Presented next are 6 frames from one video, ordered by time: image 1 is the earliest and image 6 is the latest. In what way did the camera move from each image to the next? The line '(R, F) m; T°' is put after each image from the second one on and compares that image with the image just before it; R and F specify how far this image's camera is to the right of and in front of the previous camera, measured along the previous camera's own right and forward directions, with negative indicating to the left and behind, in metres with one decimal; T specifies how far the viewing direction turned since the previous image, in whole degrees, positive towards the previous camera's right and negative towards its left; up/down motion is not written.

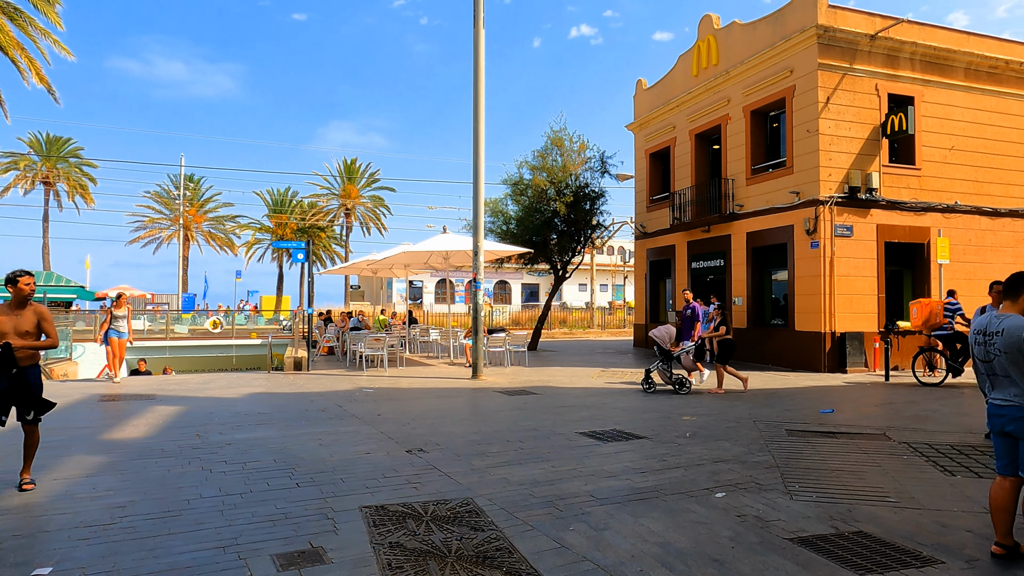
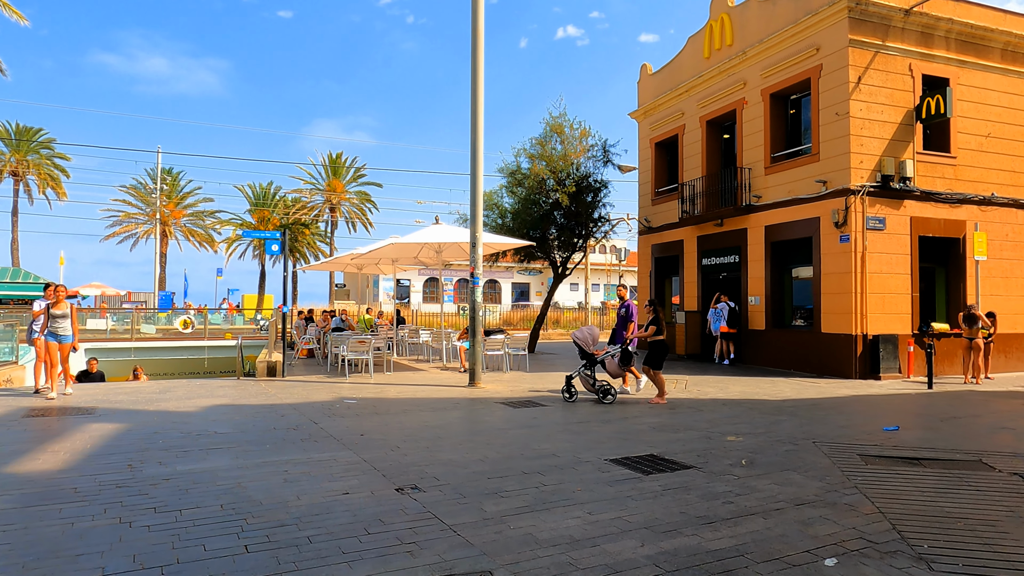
(-0.3, +1.6) m; +1°
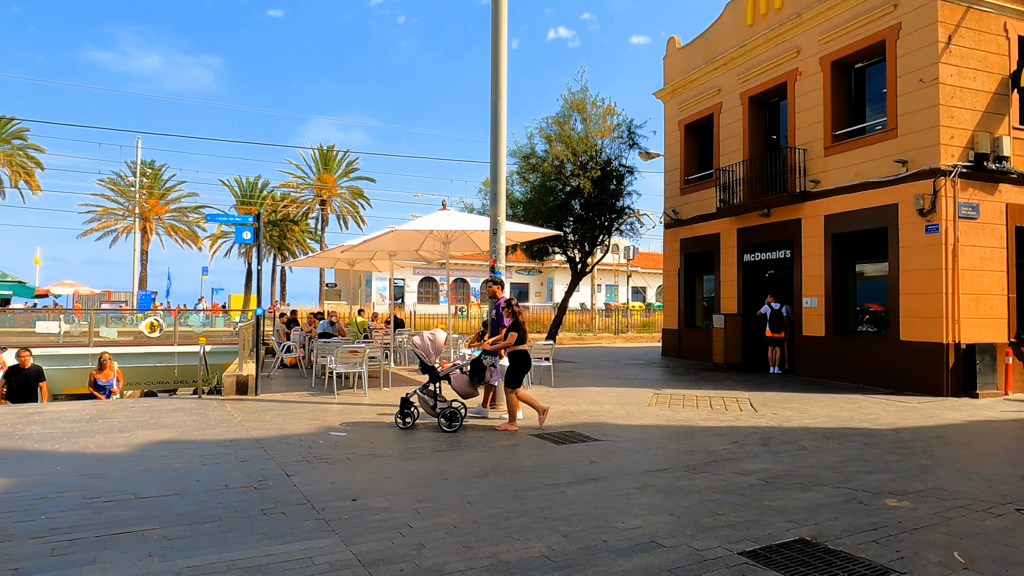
(-0.6, +2.4) m; +1°
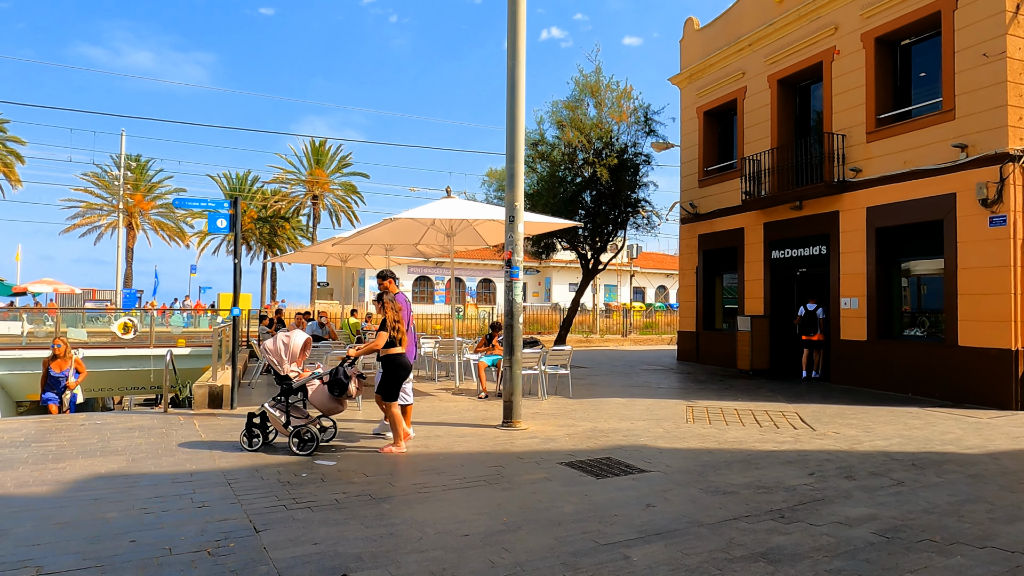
(-0.3, +1.4) m; +1°
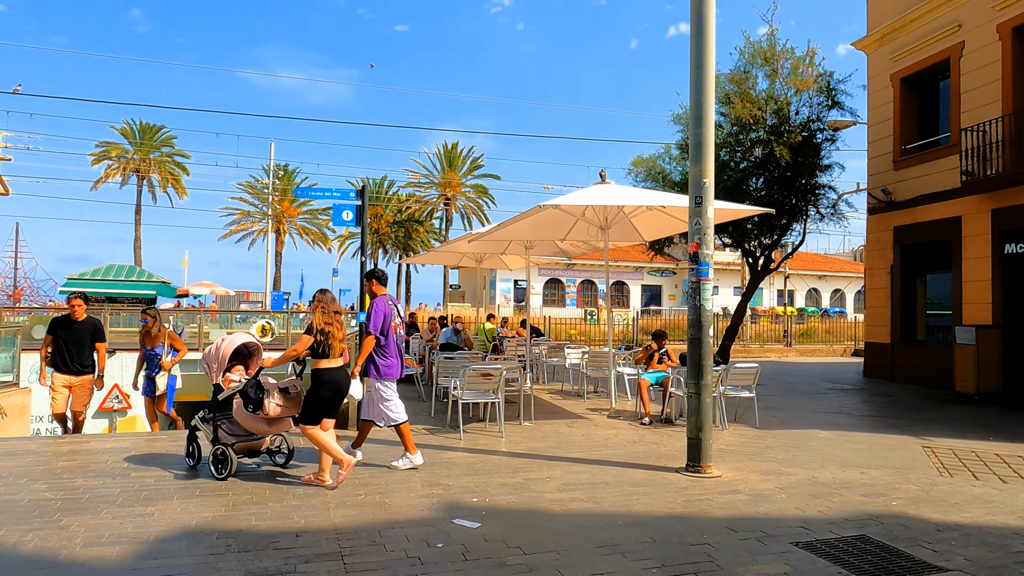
(-0.6, +1.7) m; -11°
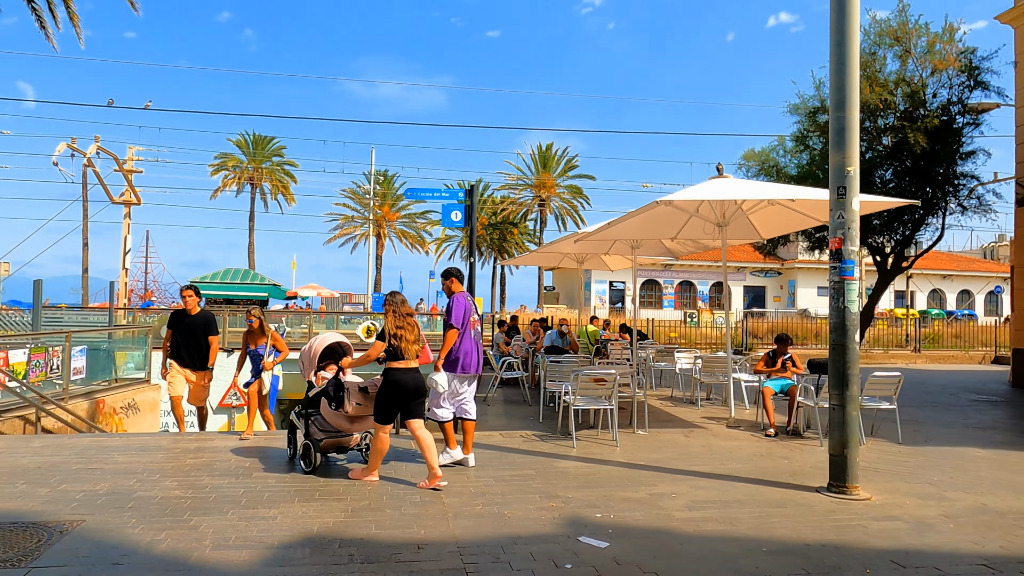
(-0.2, +0.3) m; -8°
